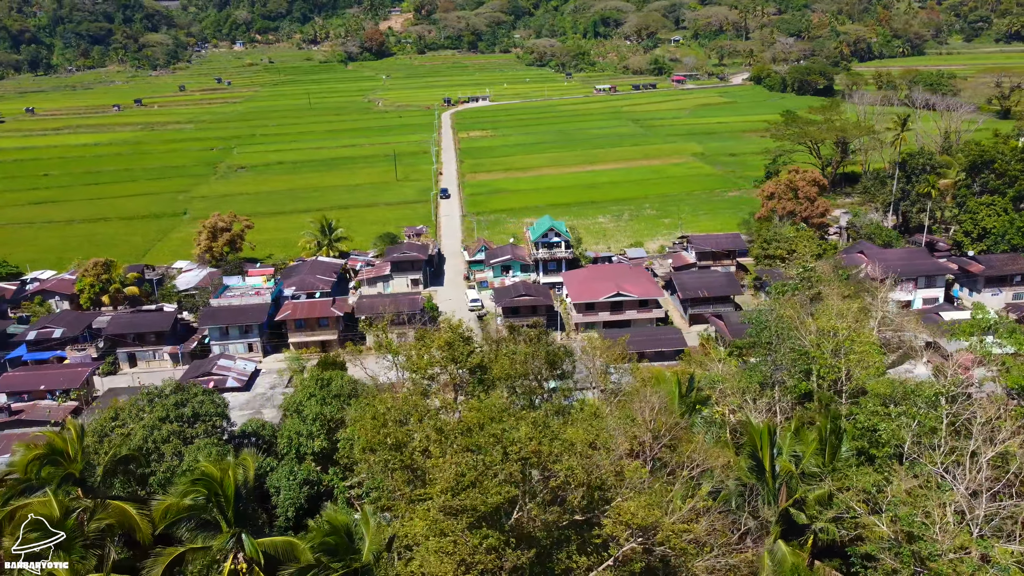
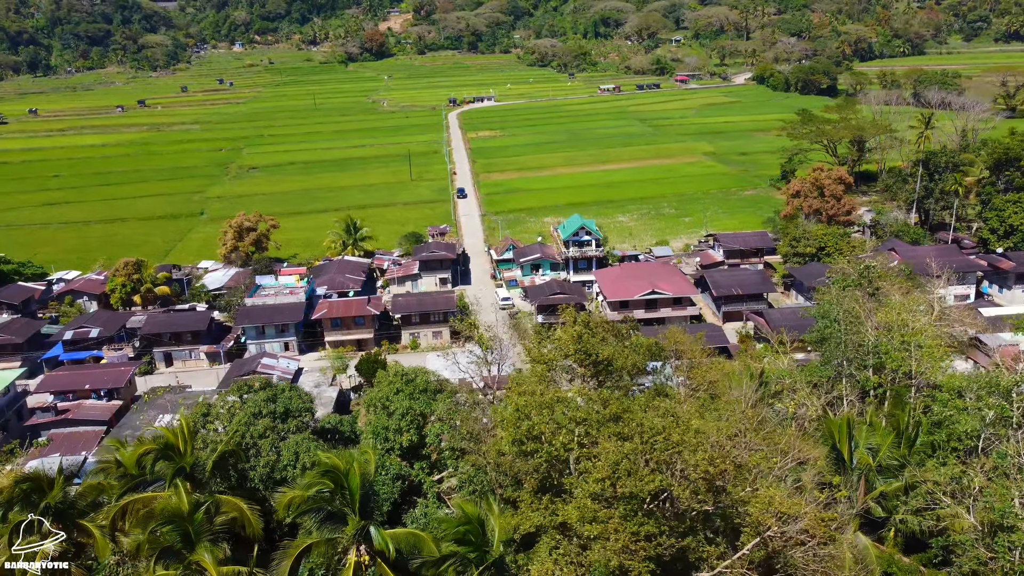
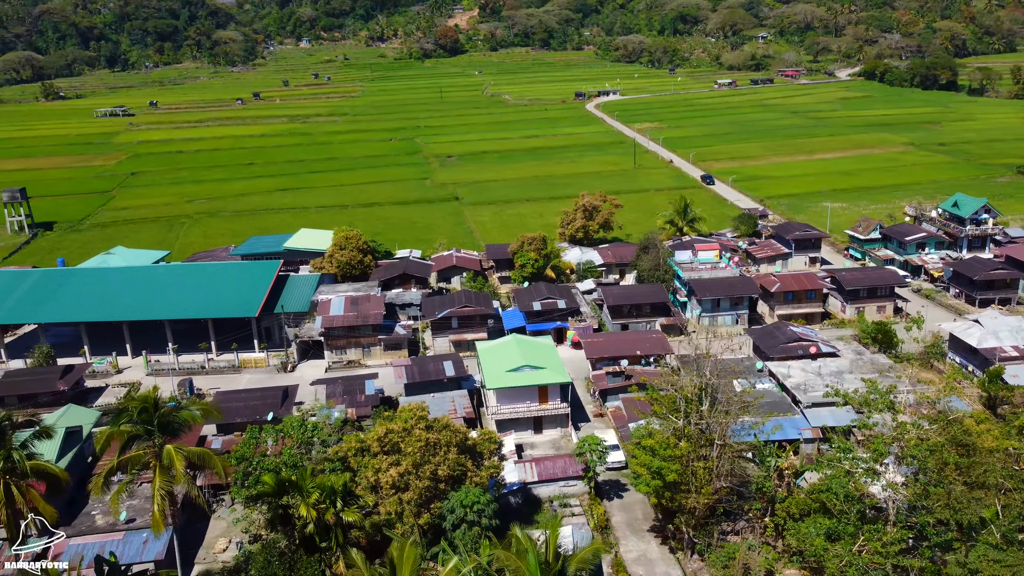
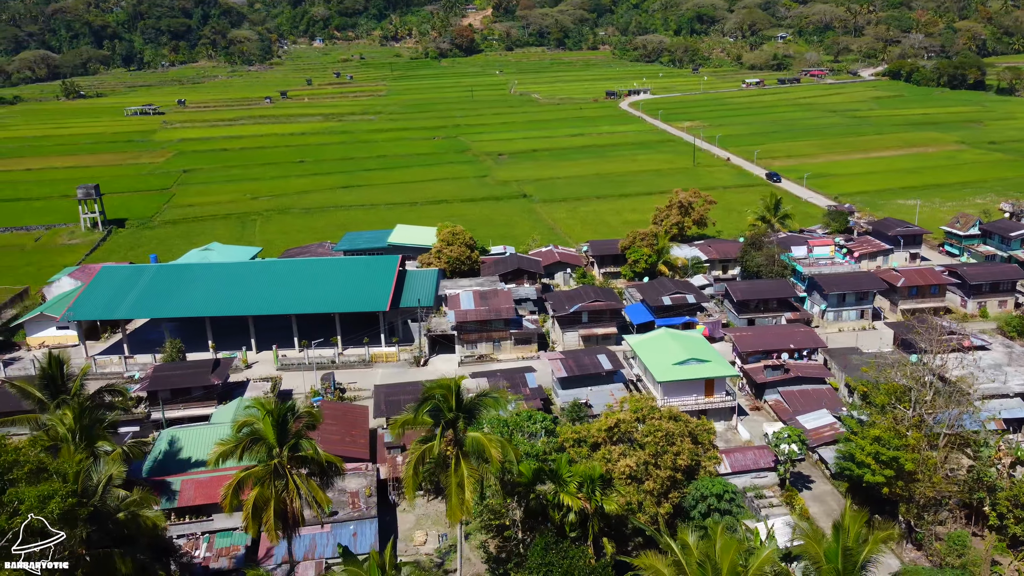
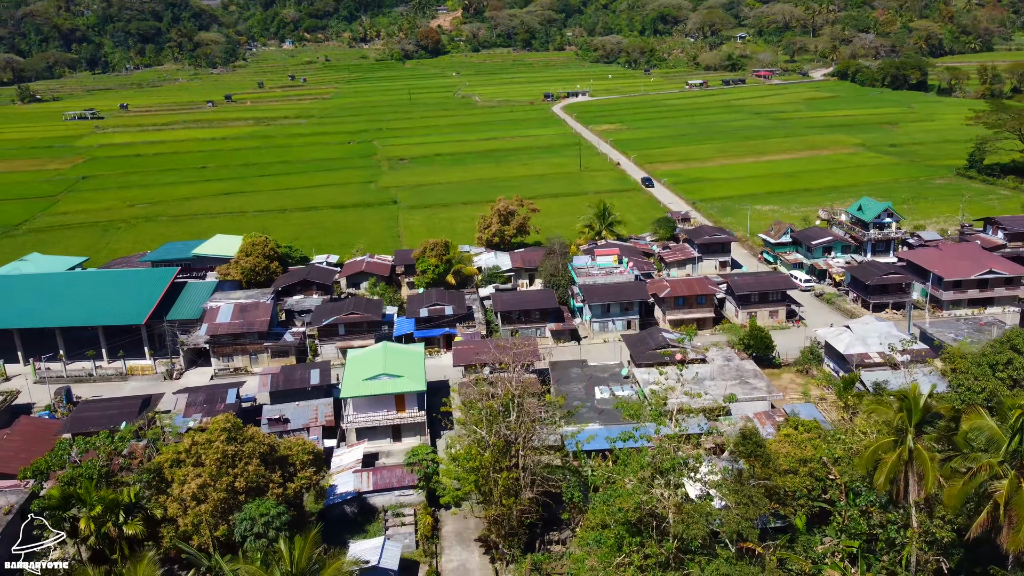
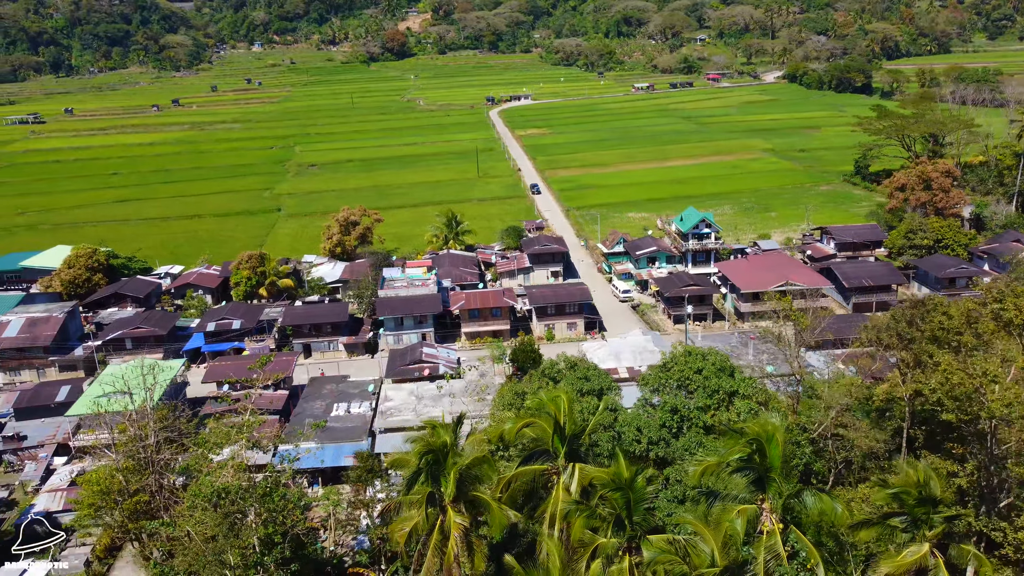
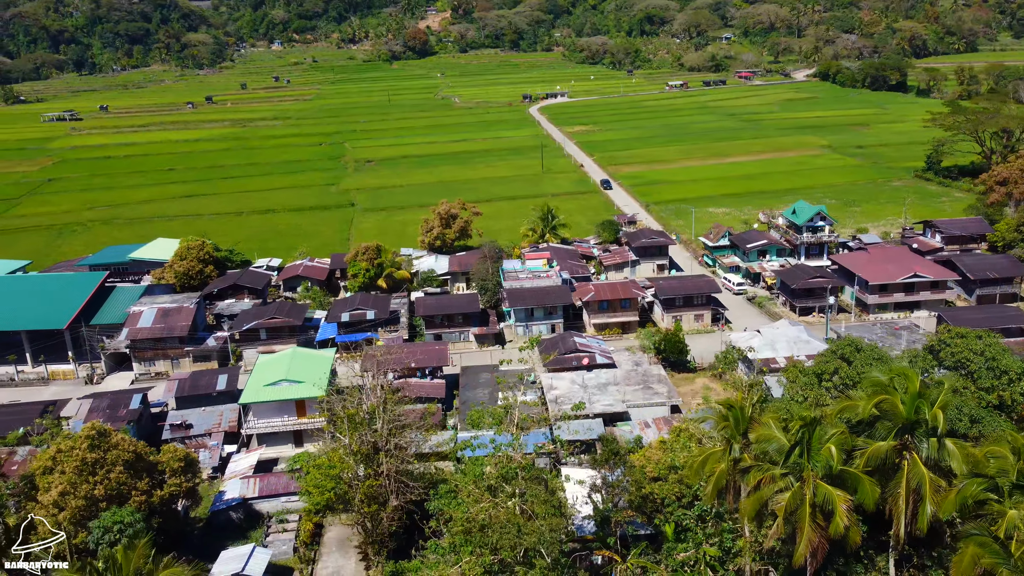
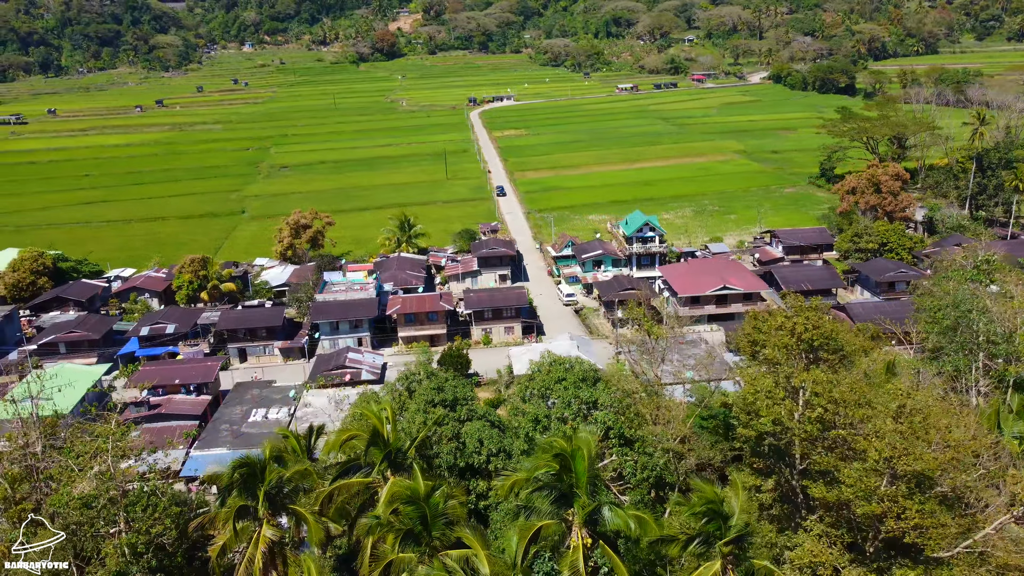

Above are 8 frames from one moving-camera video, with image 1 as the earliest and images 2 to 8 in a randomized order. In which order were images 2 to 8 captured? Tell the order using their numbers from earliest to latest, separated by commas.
2, 8, 6, 7, 5, 3, 4
